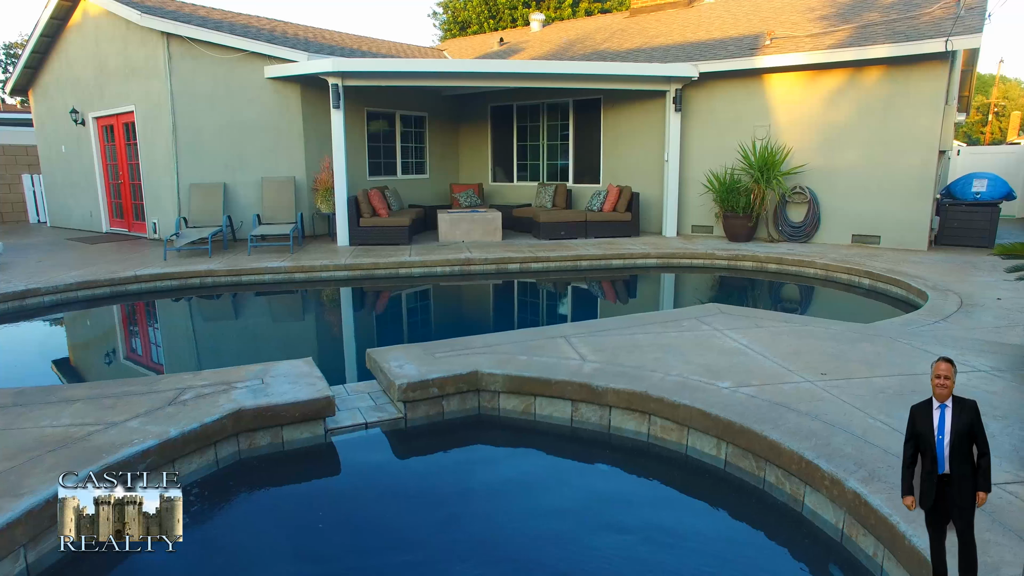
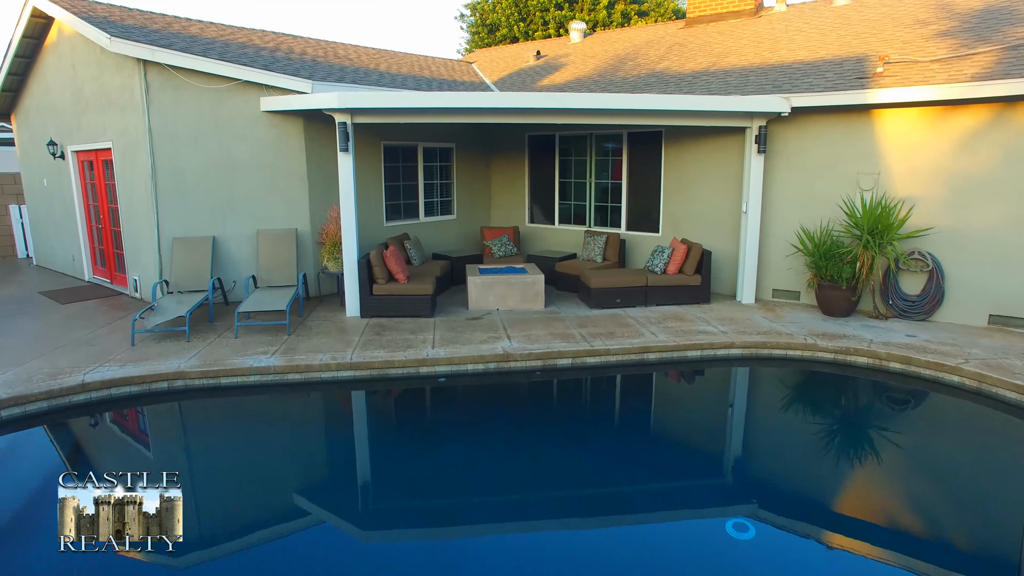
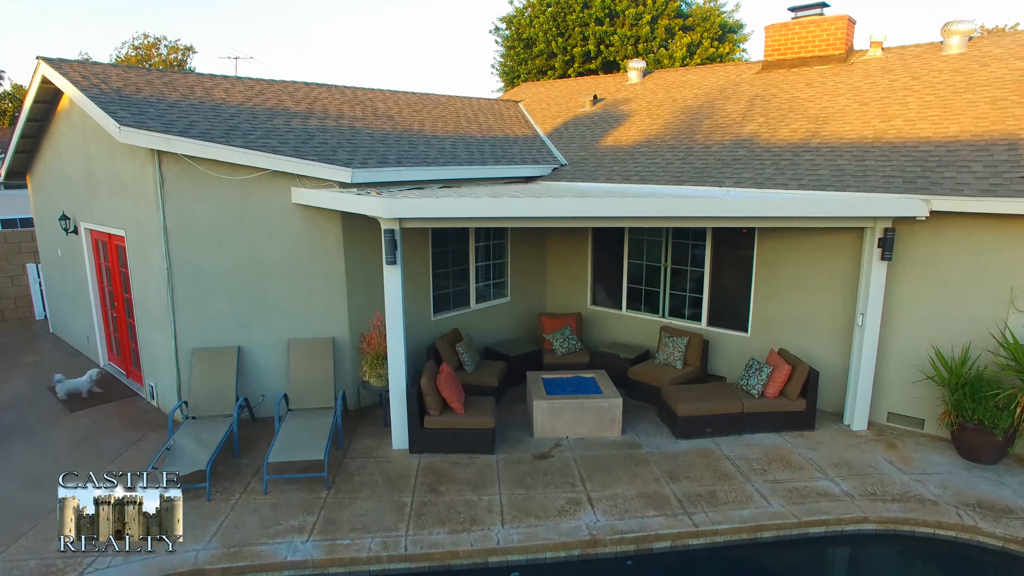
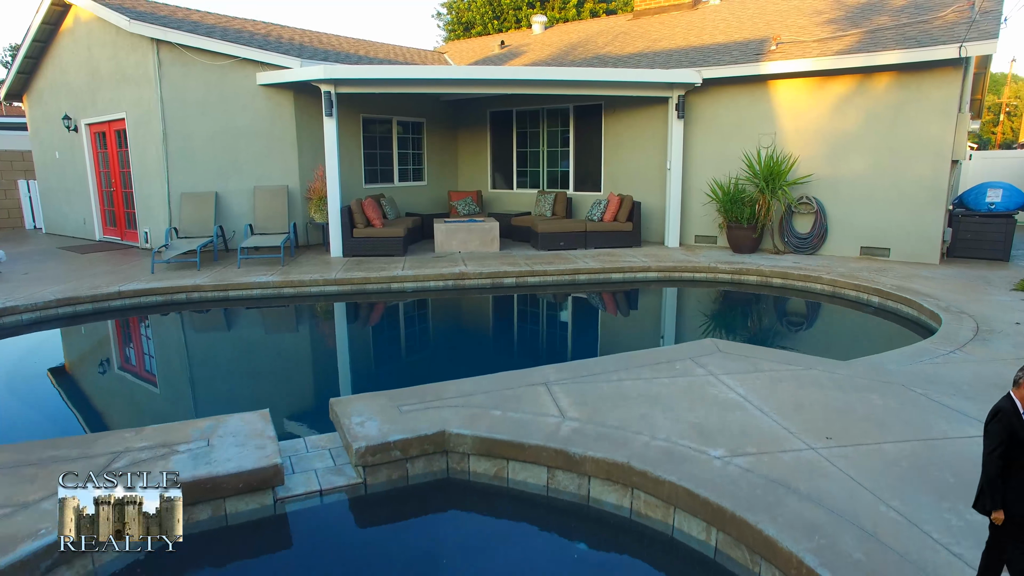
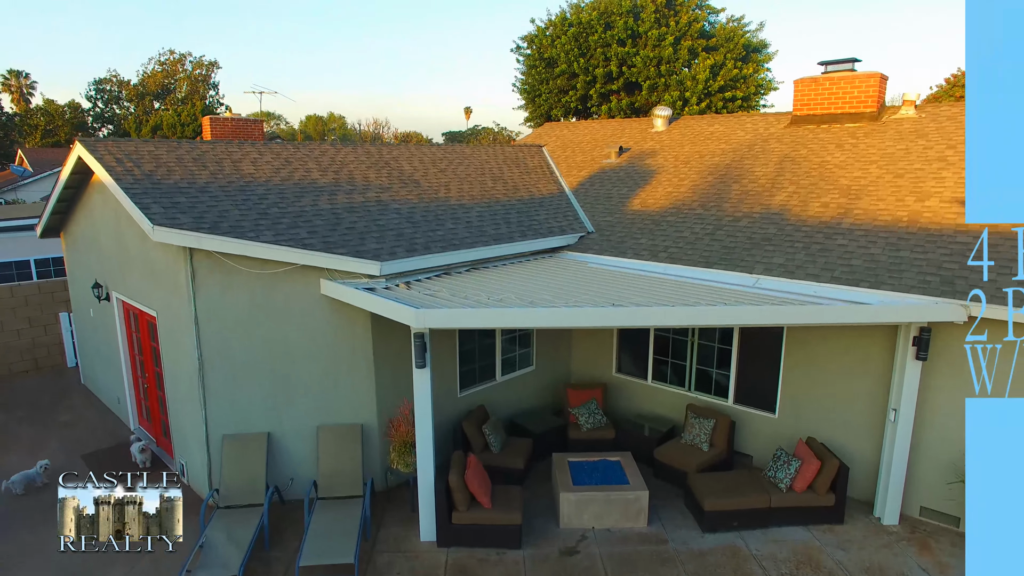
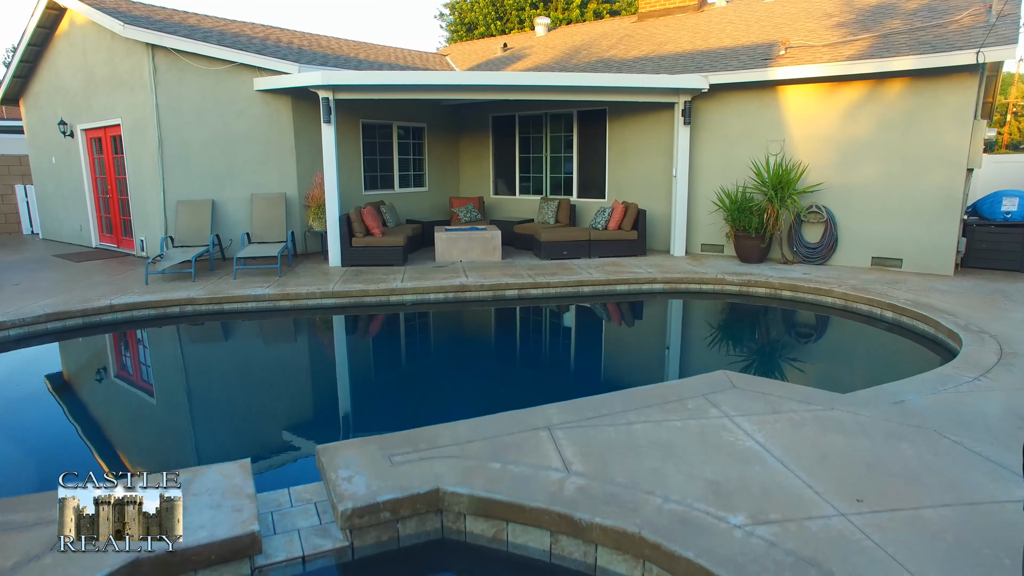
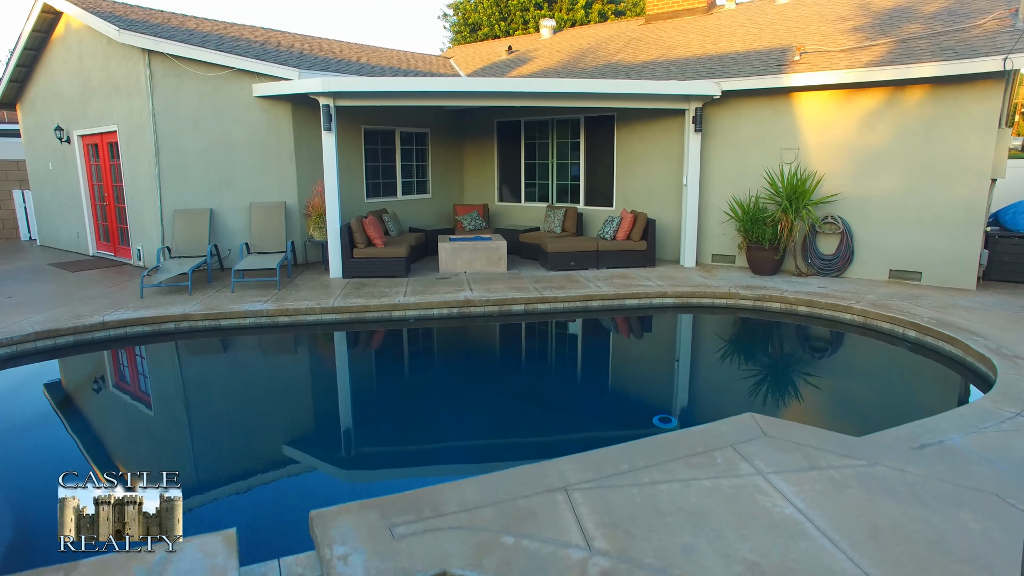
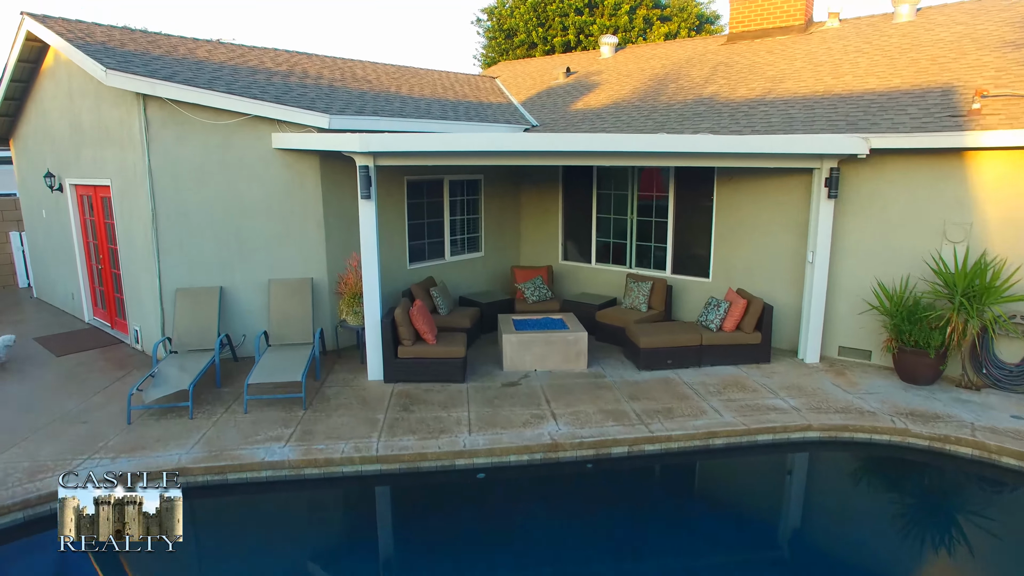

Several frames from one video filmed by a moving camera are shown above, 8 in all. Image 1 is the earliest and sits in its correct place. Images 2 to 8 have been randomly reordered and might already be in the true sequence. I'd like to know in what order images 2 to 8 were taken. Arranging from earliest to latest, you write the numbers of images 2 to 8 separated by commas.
4, 6, 7, 2, 8, 3, 5
